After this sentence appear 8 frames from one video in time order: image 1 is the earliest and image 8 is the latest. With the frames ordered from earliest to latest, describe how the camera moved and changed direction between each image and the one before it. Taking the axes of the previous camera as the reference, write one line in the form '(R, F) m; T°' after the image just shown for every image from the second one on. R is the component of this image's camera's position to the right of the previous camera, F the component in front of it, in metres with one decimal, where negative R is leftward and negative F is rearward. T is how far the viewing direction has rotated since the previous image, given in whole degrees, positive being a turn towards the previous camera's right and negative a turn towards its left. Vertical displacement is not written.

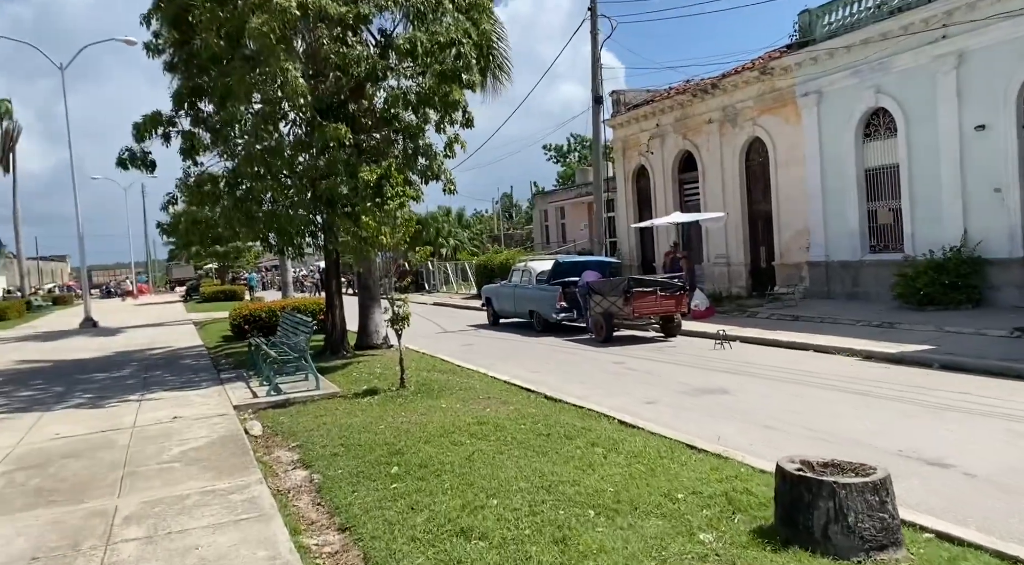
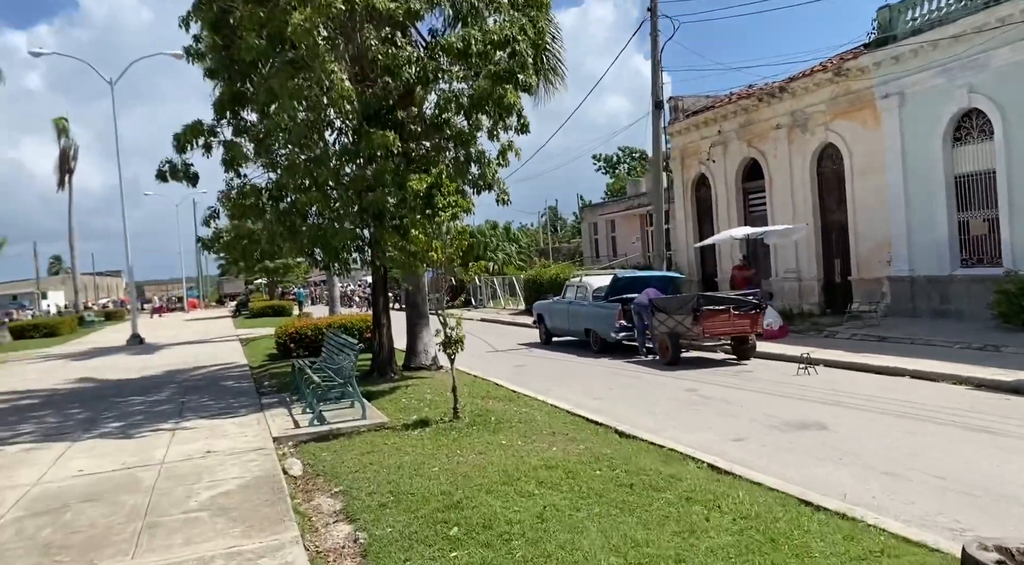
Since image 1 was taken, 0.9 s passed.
(-0.2, +0.9) m; -4°
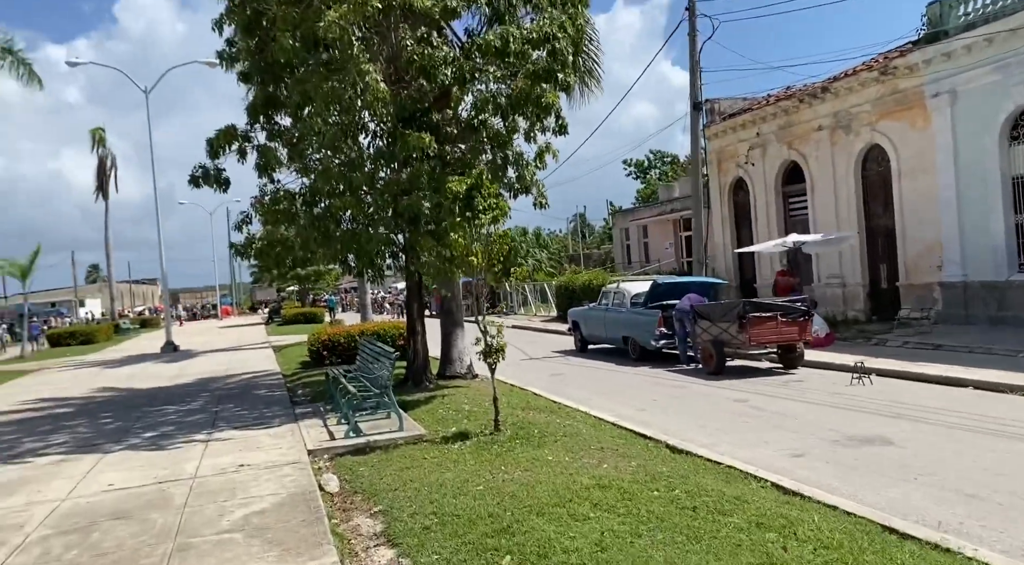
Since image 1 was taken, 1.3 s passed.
(-0.2, +0.4) m; -2°
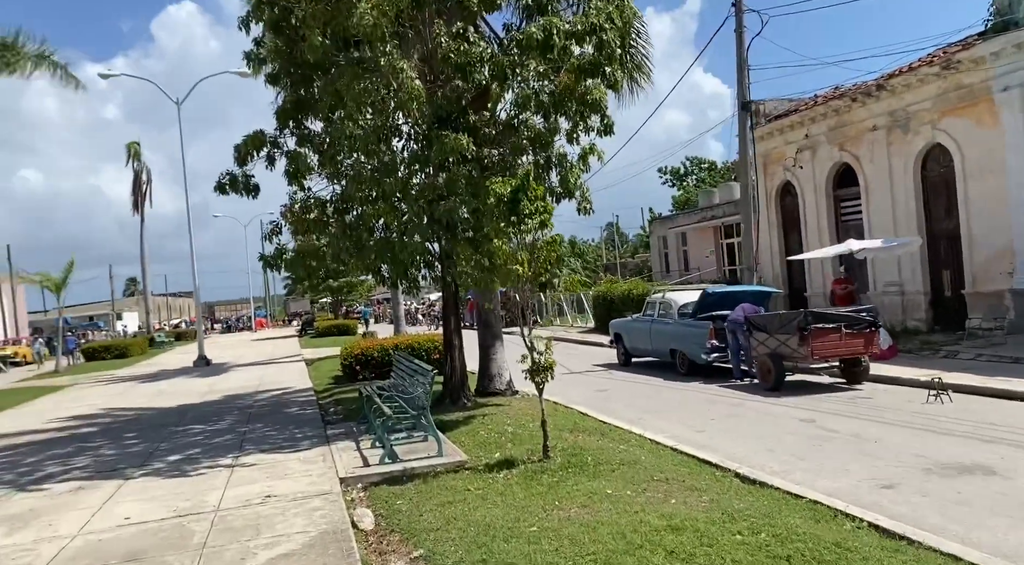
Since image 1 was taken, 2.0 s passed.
(-0.2, +0.7) m; -2°
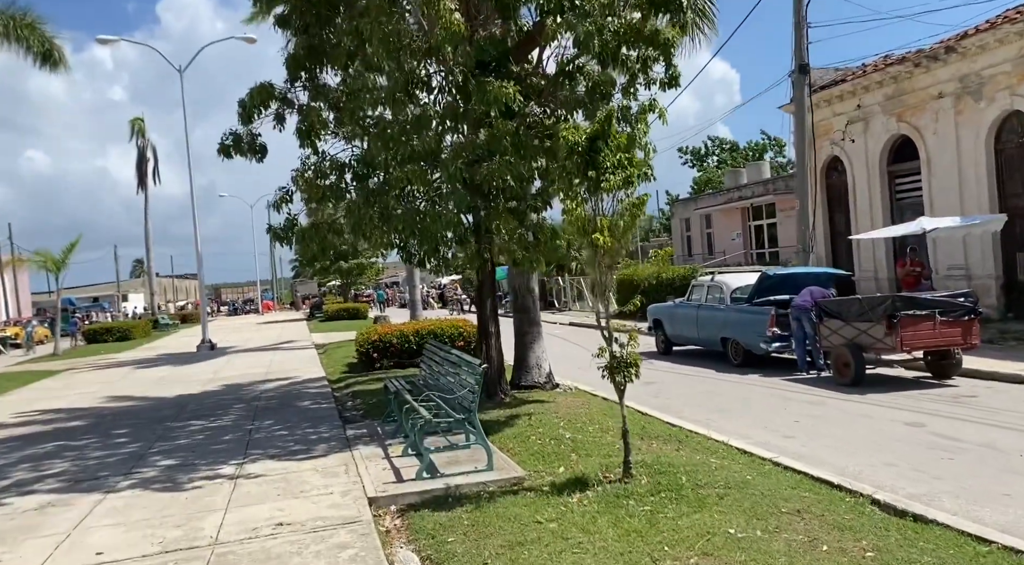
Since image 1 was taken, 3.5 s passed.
(-0.5, +1.4) m; 0°
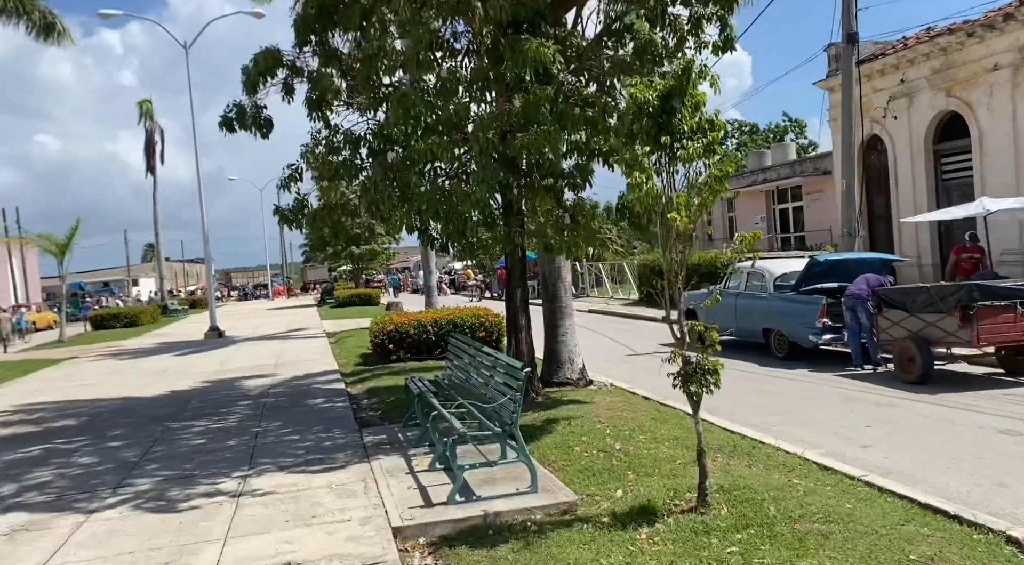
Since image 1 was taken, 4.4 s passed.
(-0.3, +0.9) m; -1°
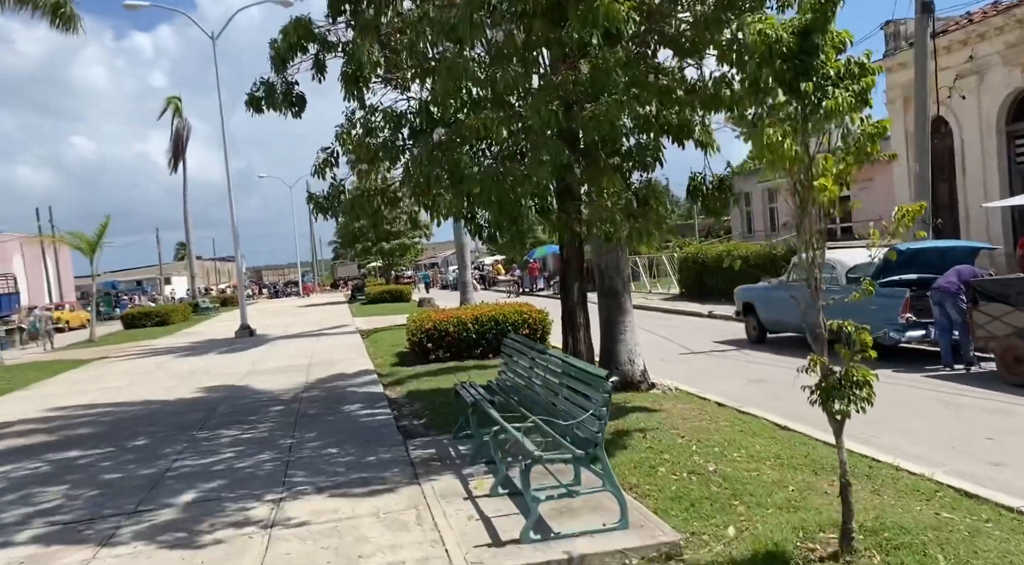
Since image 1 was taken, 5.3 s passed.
(-0.3, +0.9) m; -2°
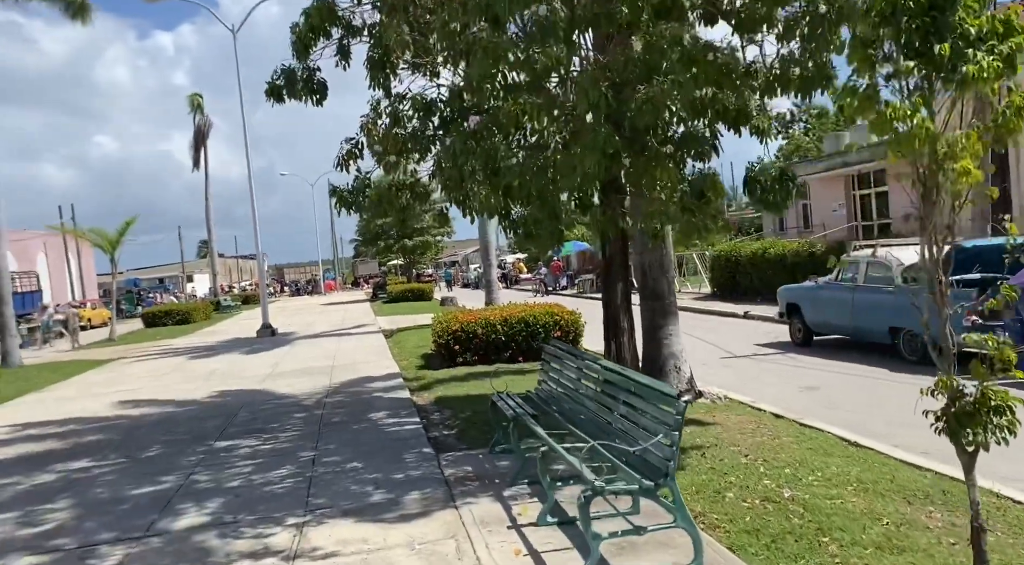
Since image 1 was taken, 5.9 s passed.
(-0.2, +0.6) m; -2°
